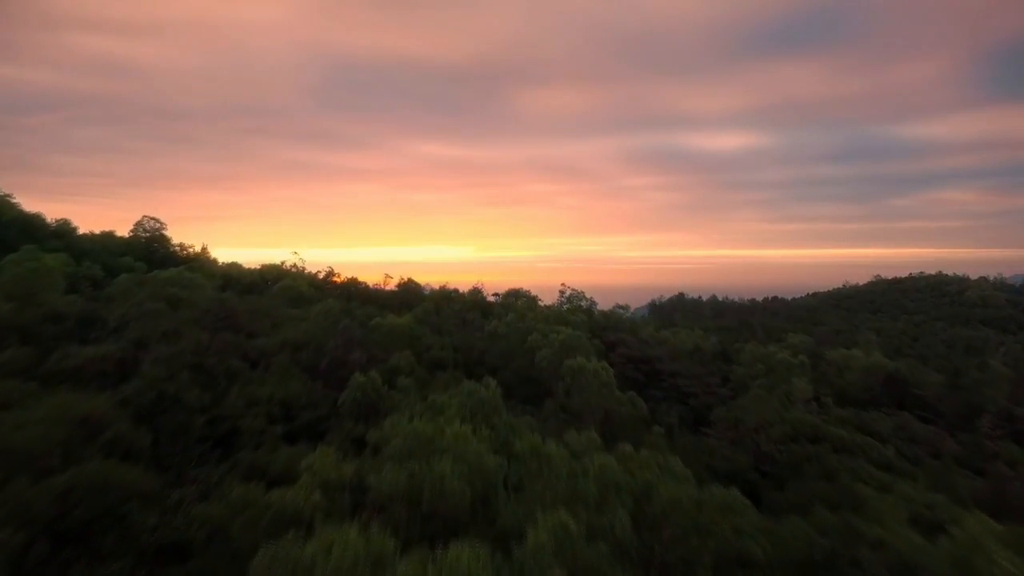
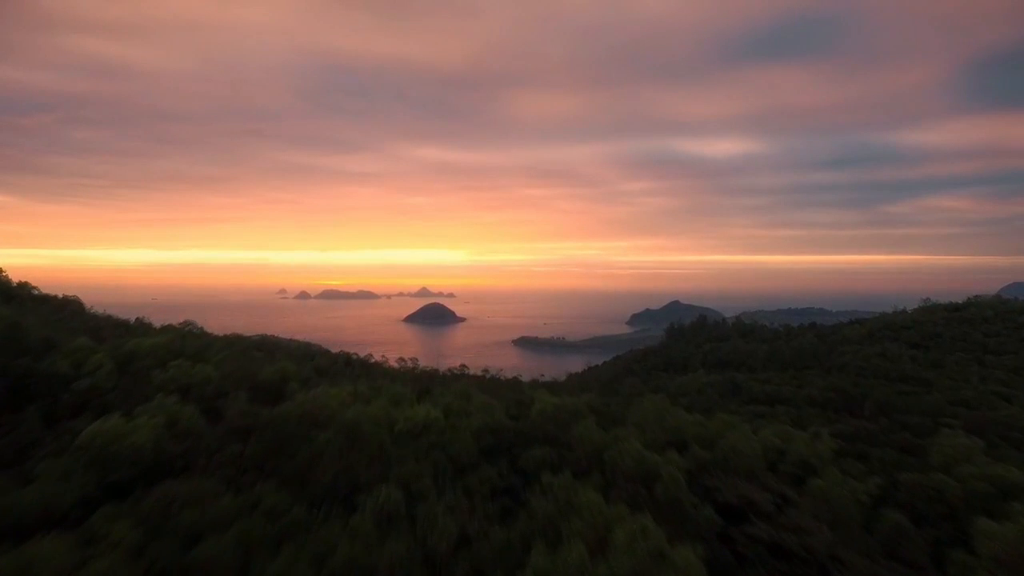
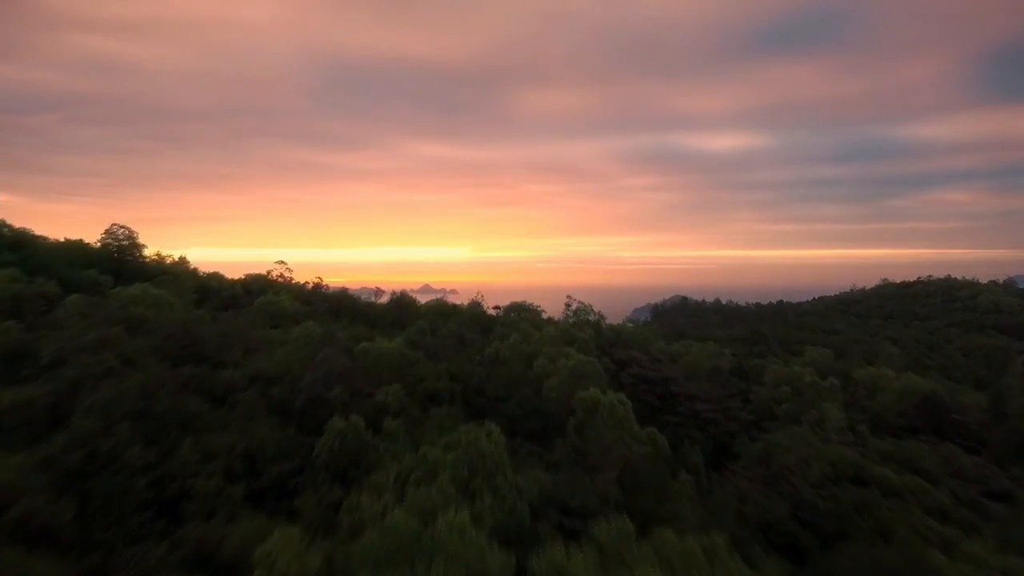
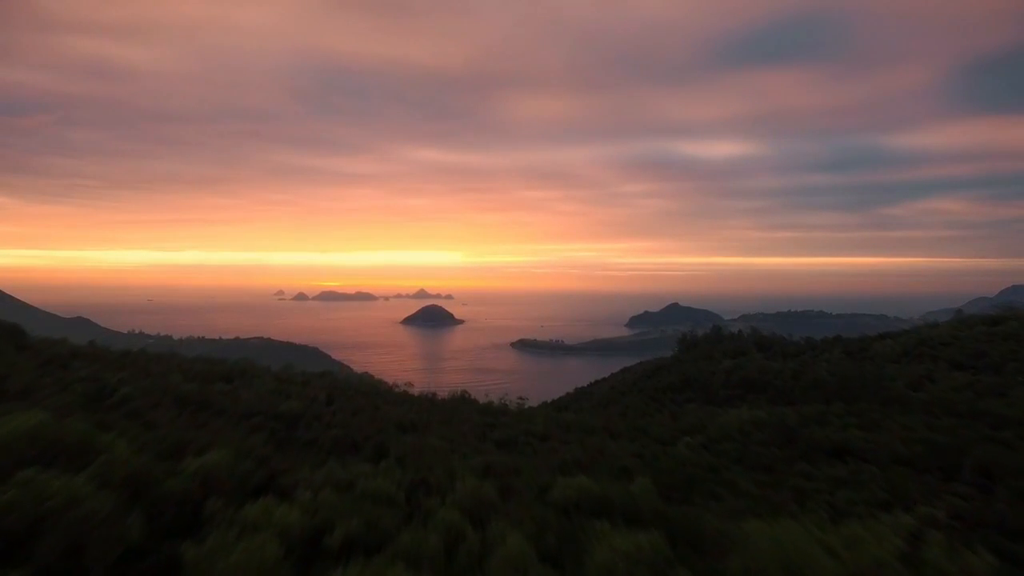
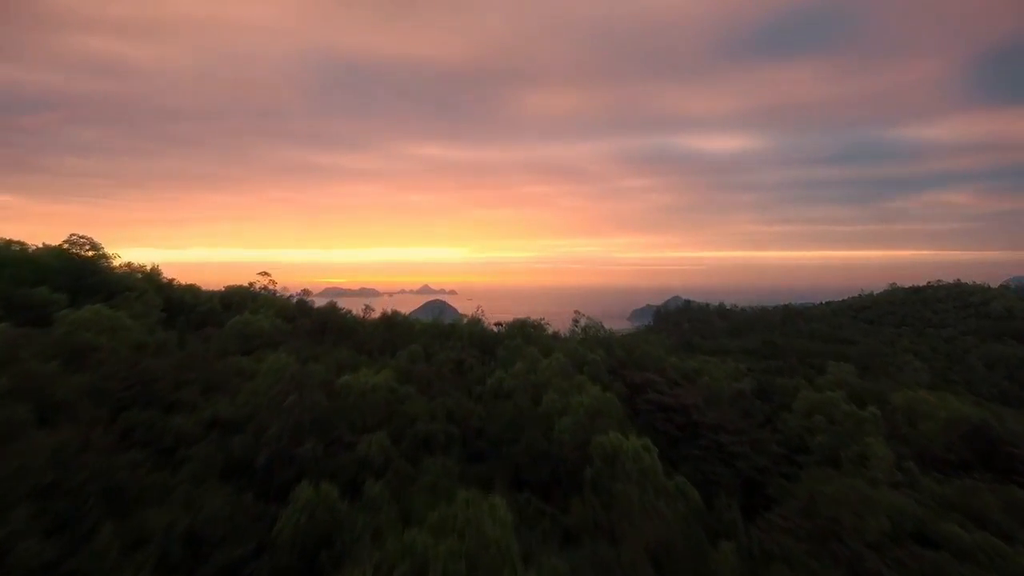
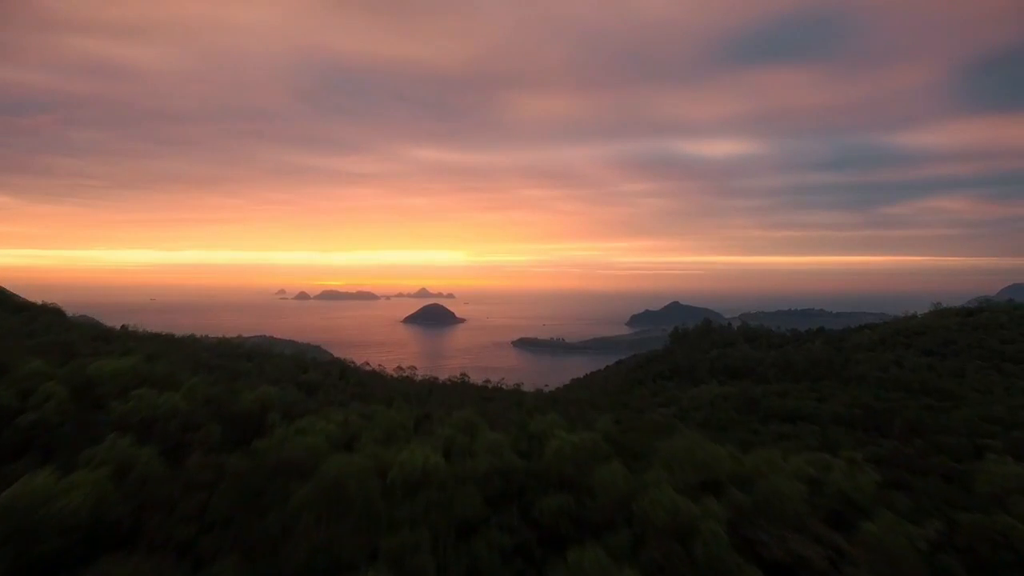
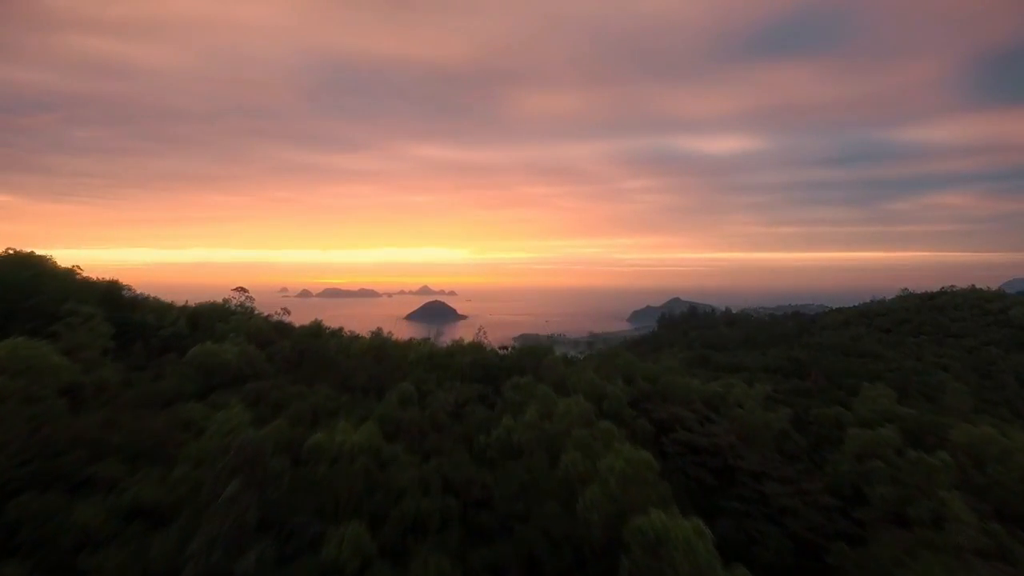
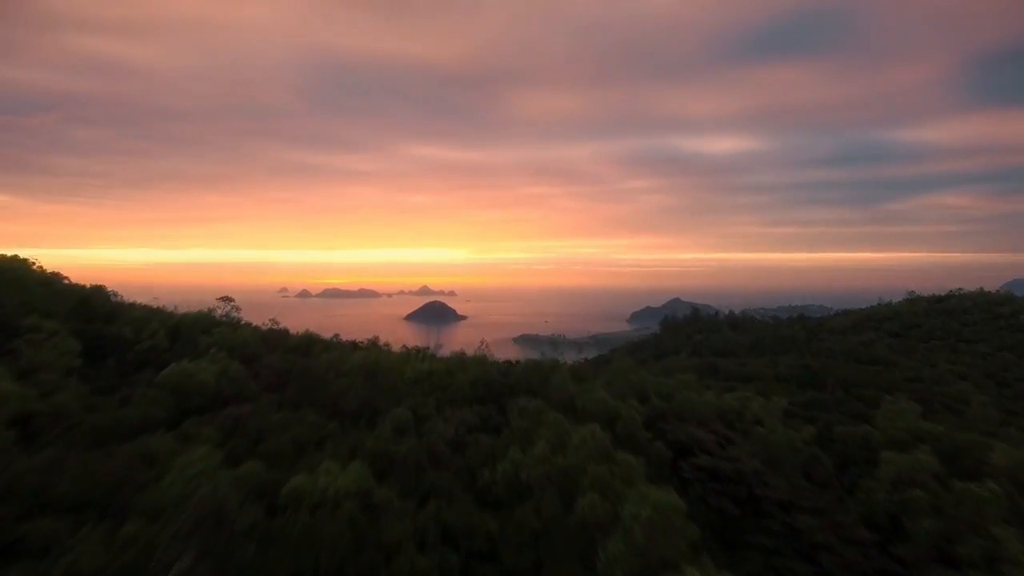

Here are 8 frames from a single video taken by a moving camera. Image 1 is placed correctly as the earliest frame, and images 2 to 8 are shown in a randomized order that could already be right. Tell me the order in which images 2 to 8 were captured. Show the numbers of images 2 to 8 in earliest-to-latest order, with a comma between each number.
3, 5, 7, 8, 2, 6, 4
